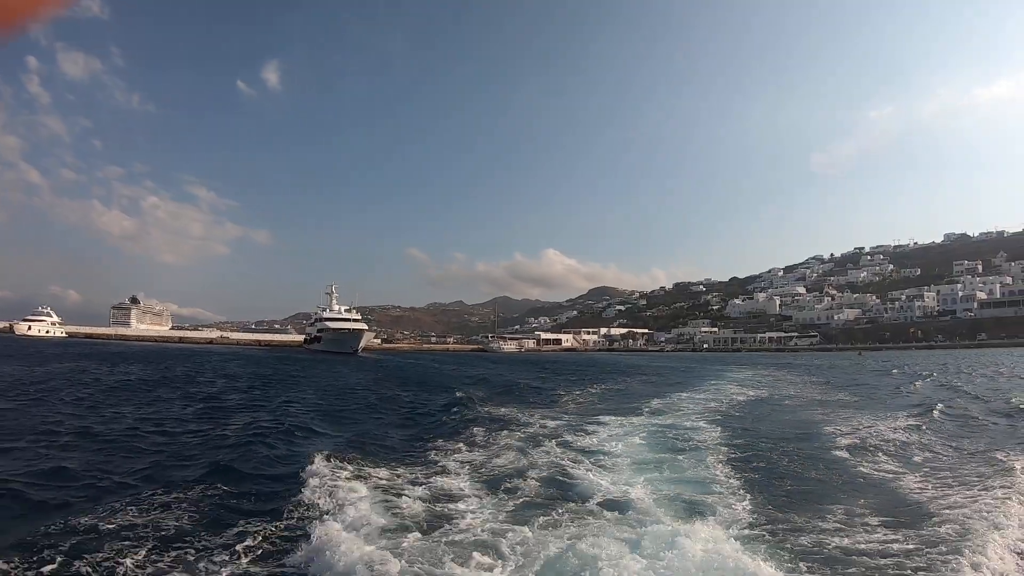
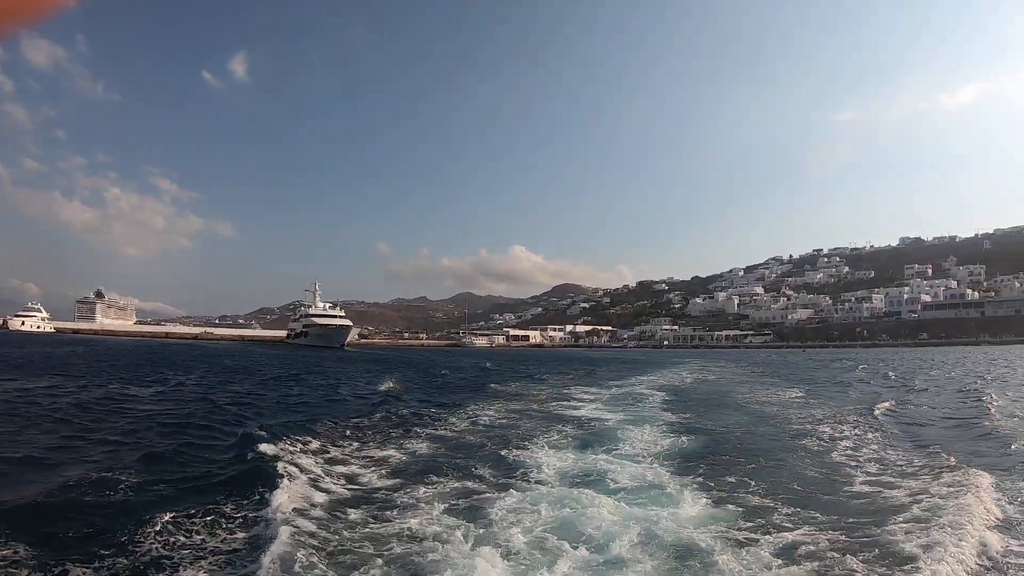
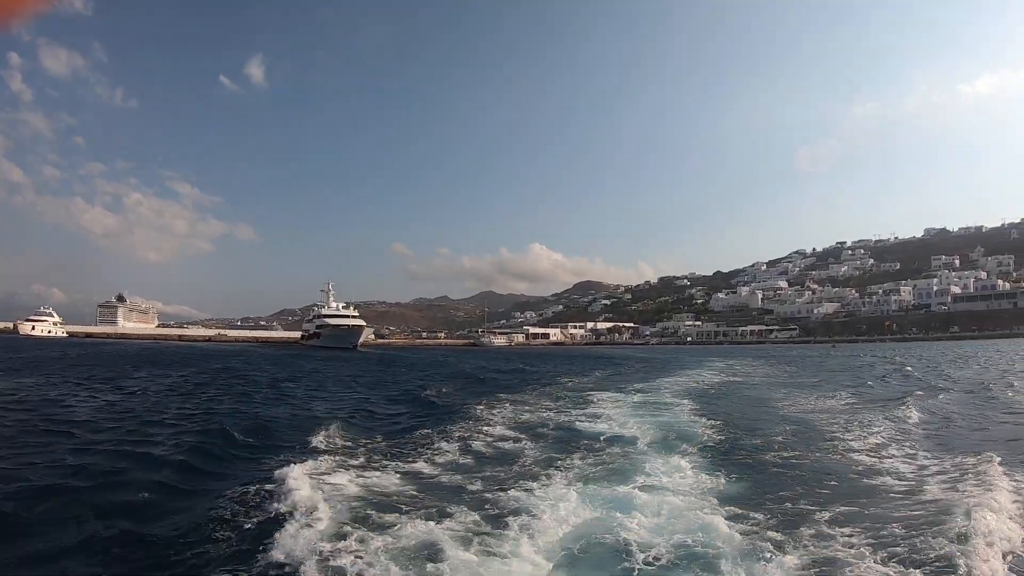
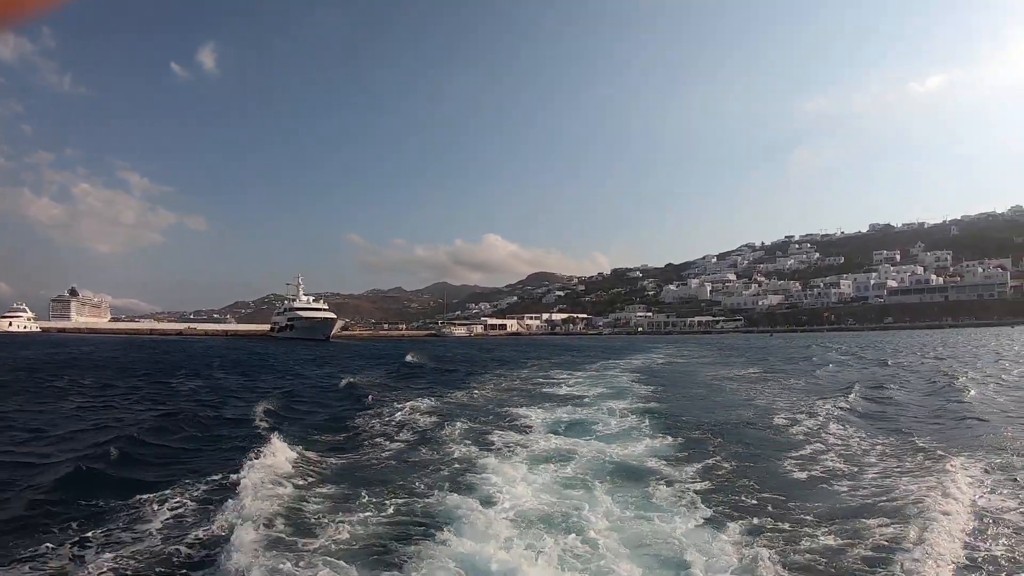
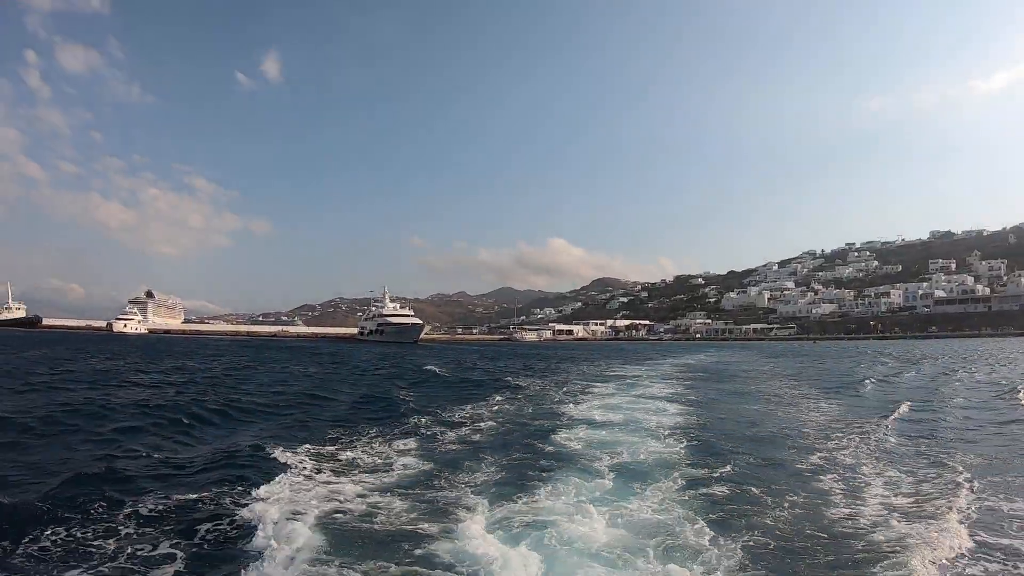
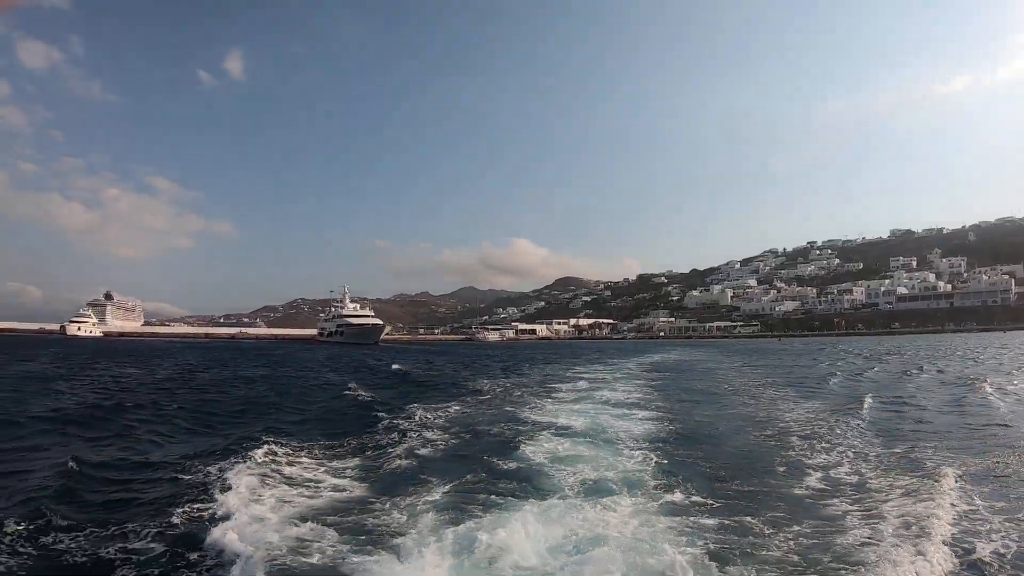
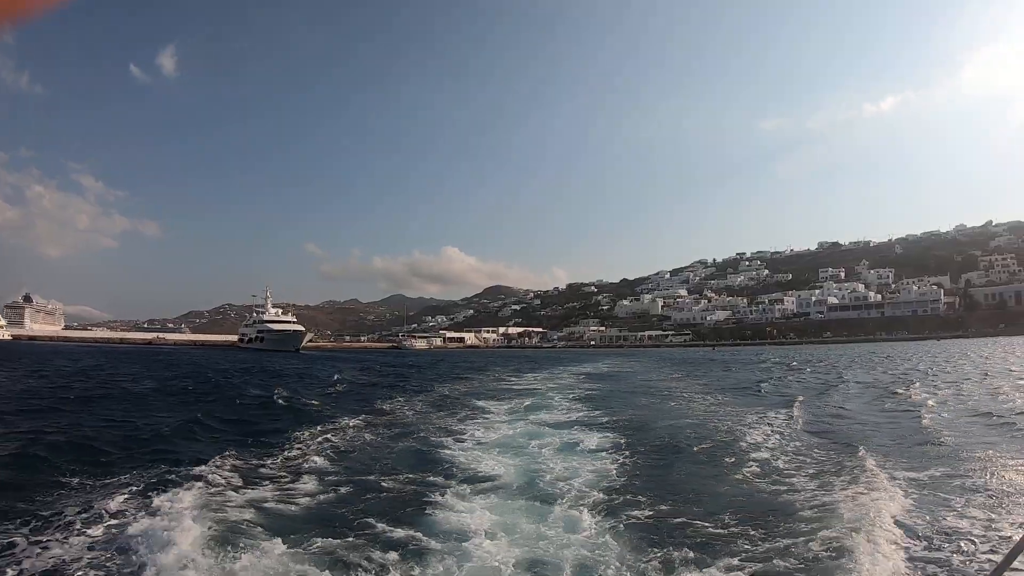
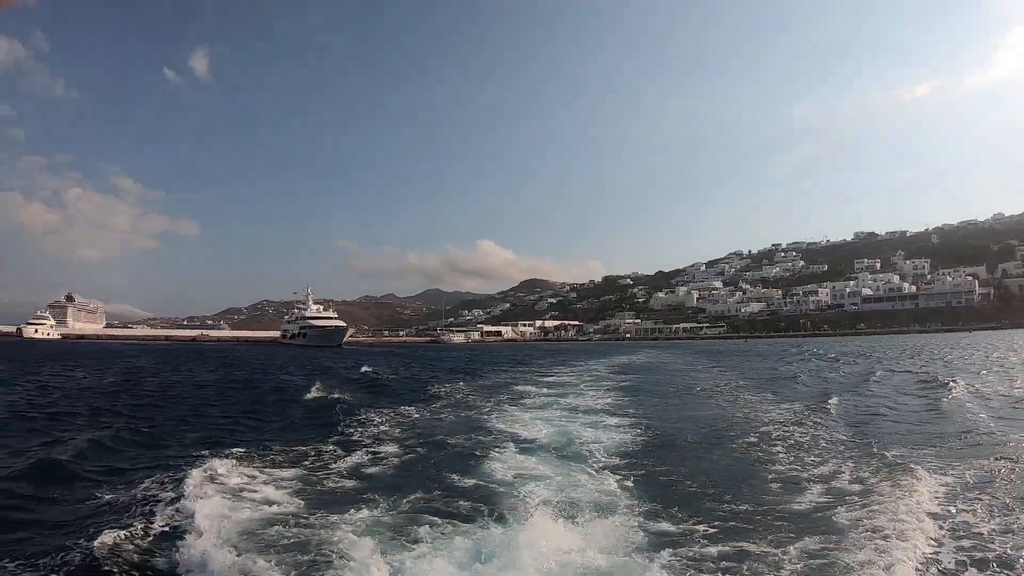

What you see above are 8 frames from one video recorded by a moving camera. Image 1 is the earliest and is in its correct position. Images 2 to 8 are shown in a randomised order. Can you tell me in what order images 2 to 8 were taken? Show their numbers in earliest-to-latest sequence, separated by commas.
3, 2, 4, 7, 8, 6, 5
